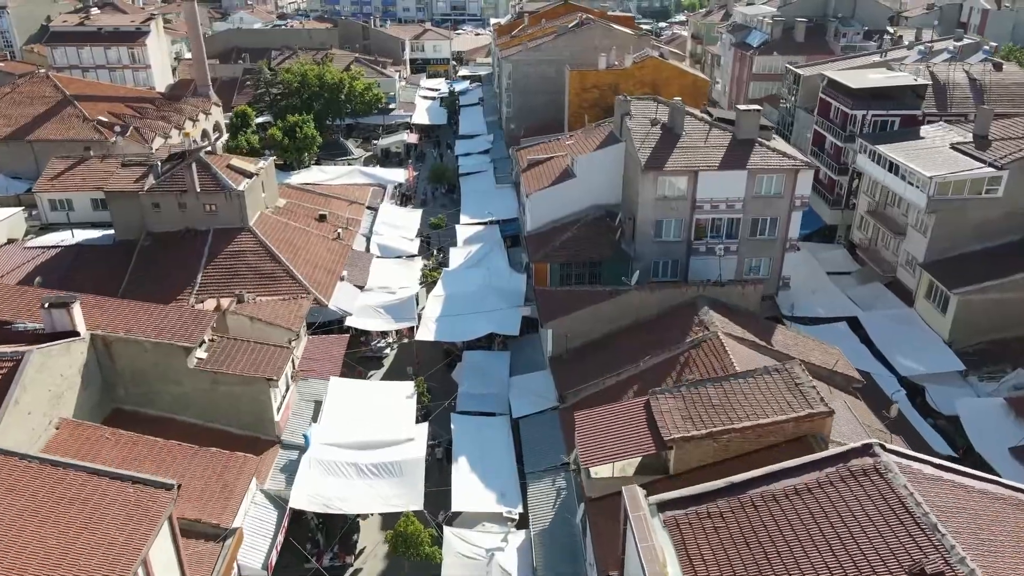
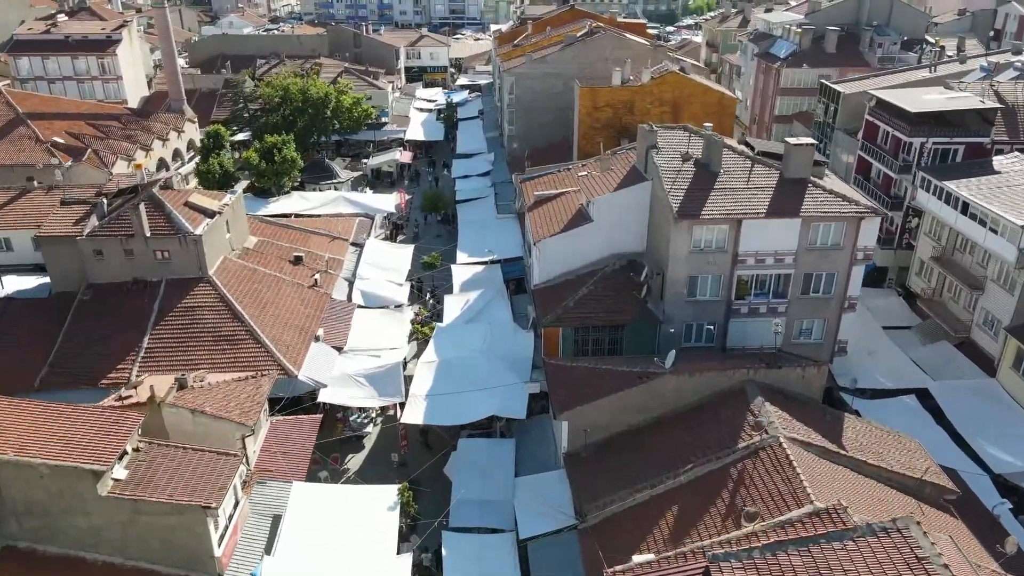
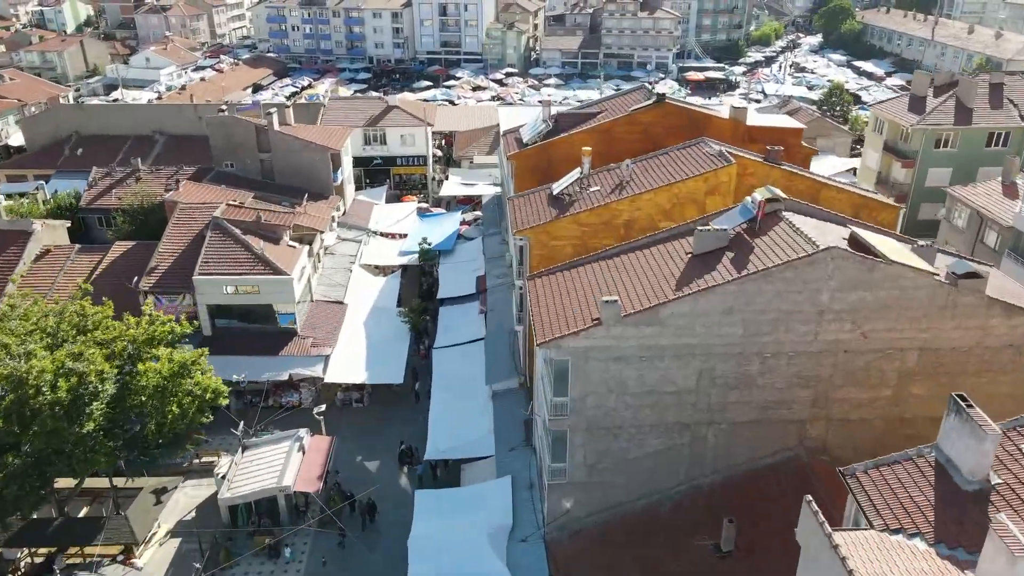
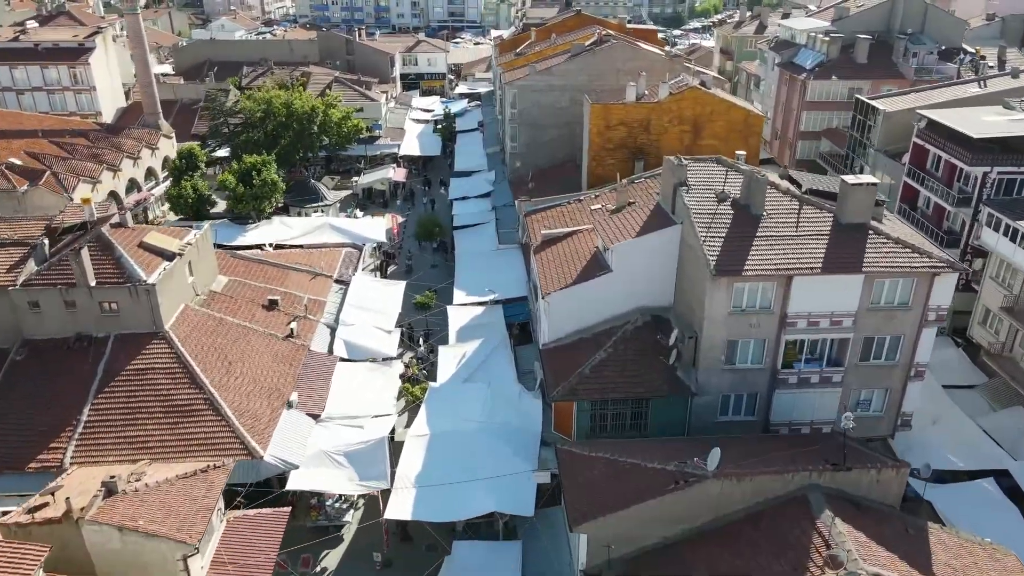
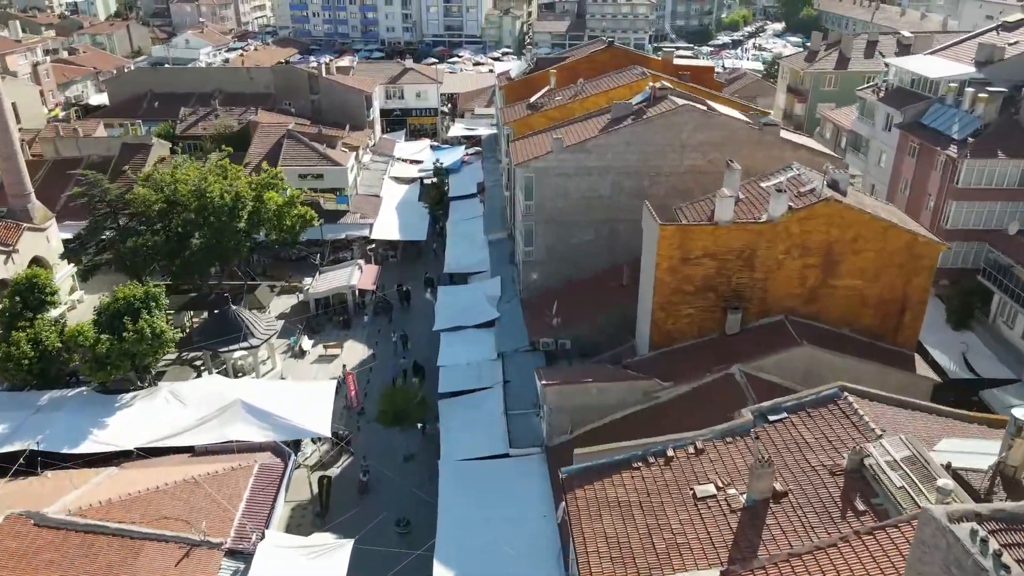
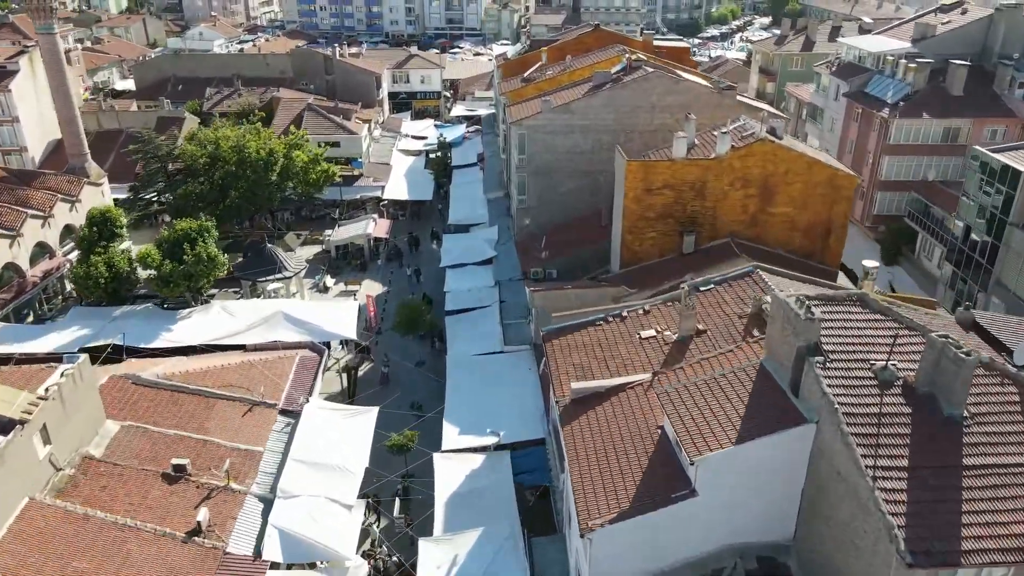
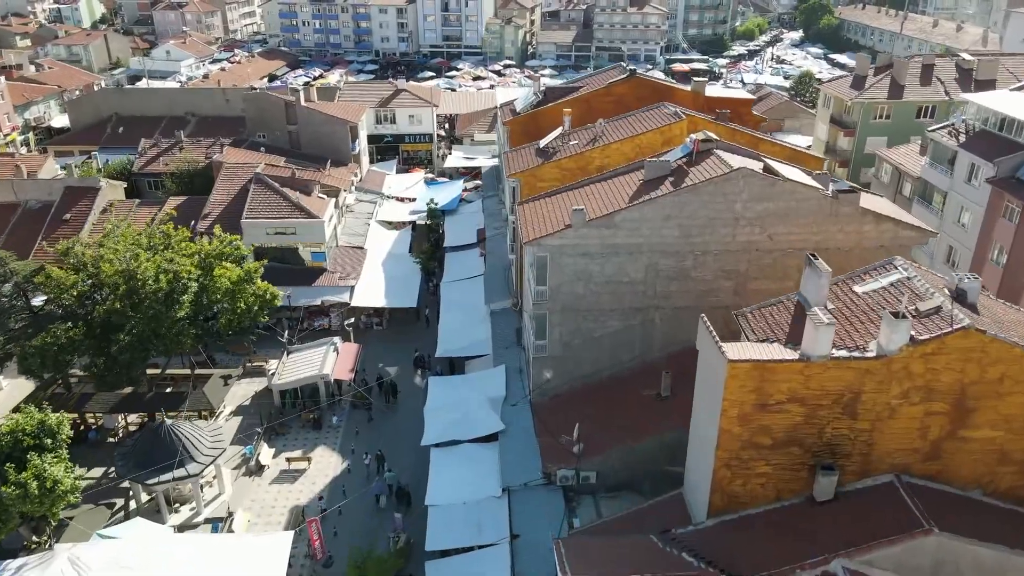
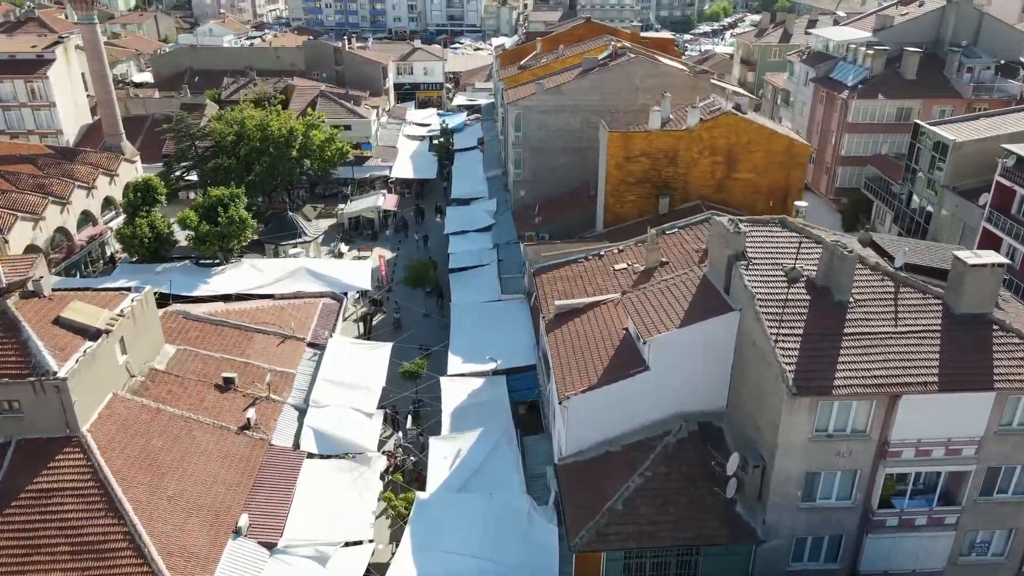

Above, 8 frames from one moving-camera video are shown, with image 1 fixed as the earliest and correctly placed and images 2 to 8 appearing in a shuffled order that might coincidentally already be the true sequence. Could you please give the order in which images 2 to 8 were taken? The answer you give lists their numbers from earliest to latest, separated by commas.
2, 4, 8, 6, 5, 7, 3
